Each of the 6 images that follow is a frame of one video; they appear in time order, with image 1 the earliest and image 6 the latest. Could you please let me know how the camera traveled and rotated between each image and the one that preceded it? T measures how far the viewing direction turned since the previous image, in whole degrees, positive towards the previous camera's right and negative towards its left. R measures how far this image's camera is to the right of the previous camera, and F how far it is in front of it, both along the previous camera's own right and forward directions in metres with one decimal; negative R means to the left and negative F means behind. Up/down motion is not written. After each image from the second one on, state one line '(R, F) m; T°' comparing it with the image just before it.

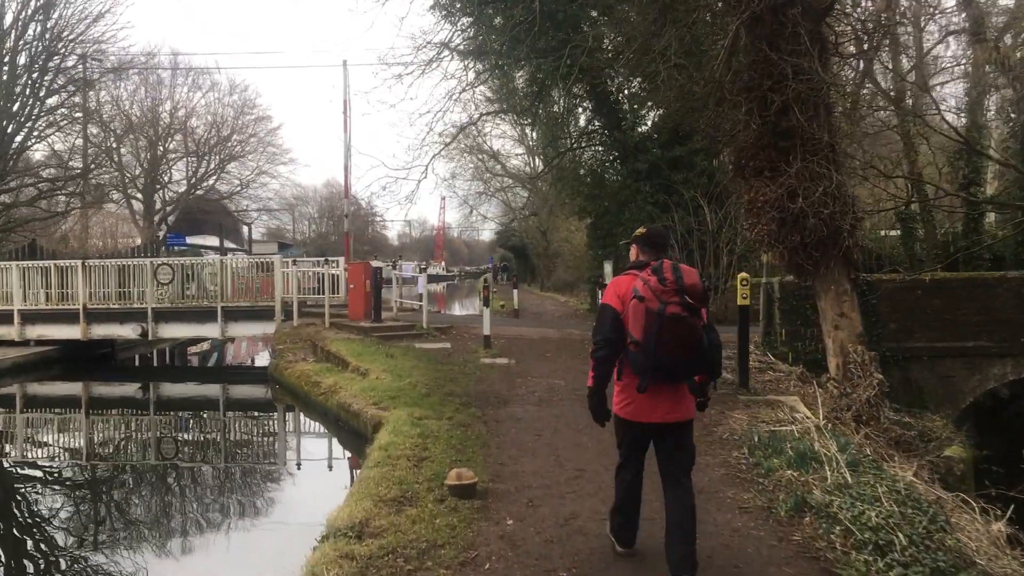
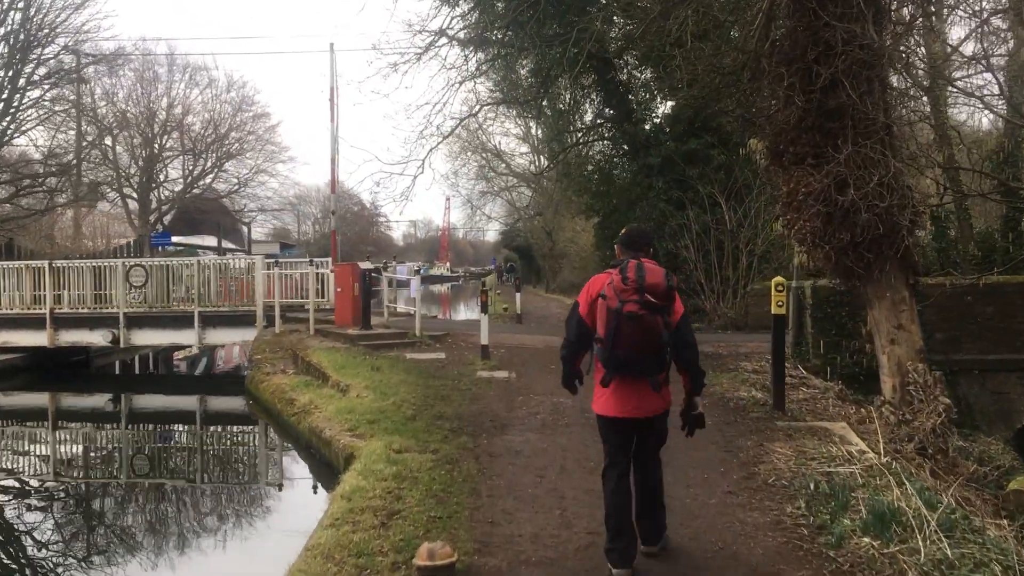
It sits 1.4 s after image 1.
(+0.1, +1.2) m; 0°
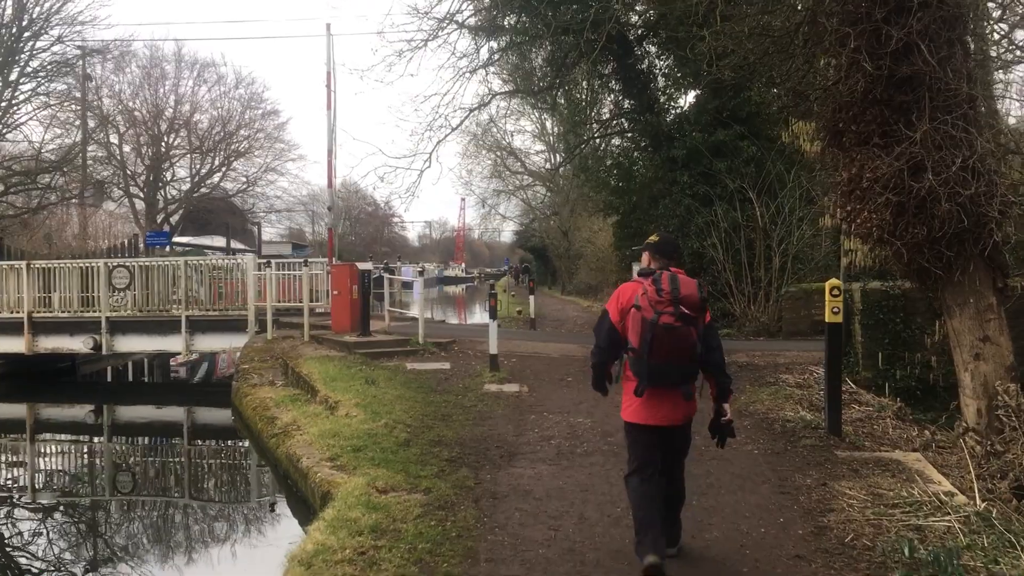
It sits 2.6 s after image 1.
(0.0, +1.1) m; -1°
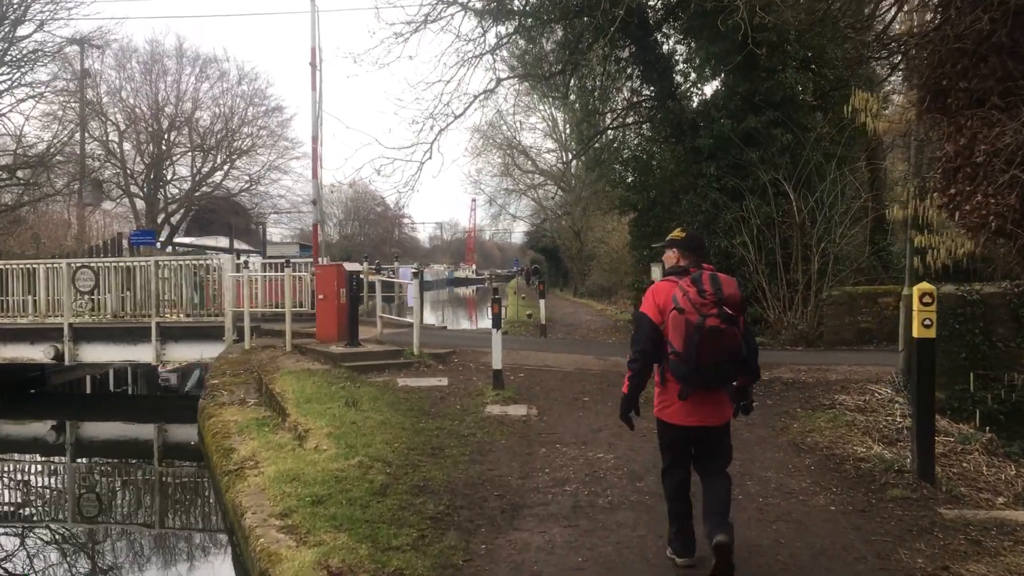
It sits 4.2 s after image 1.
(0.0, +1.4) m; -1°
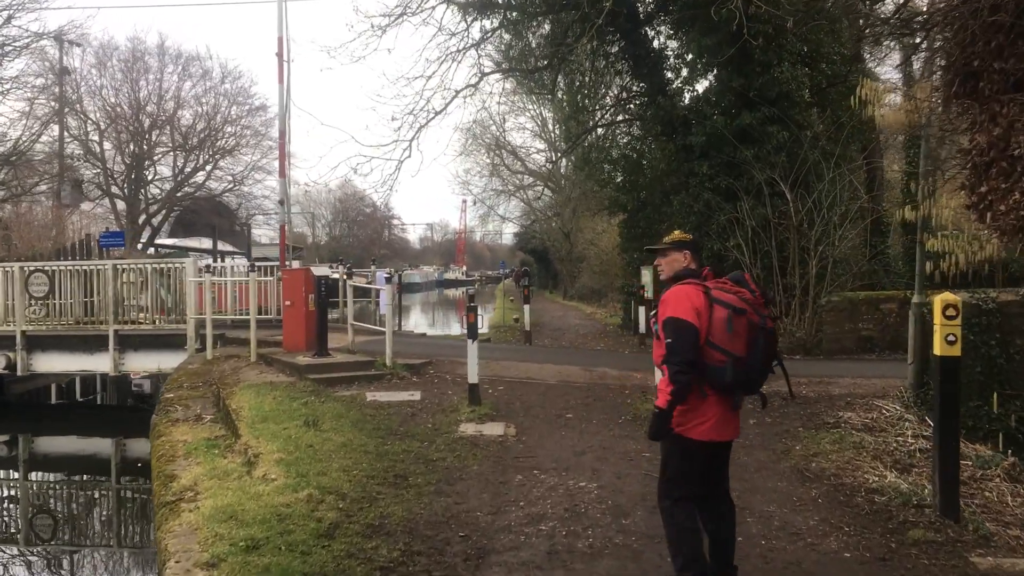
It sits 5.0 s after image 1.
(+0.1, +0.6) m; +1°
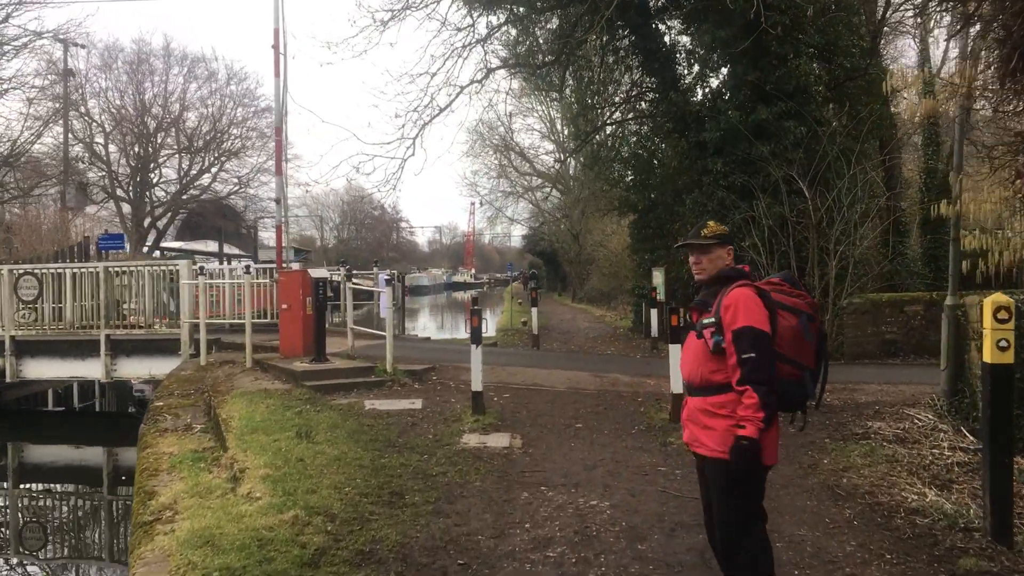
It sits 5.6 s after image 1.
(0.0, +0.4) m; -1°
